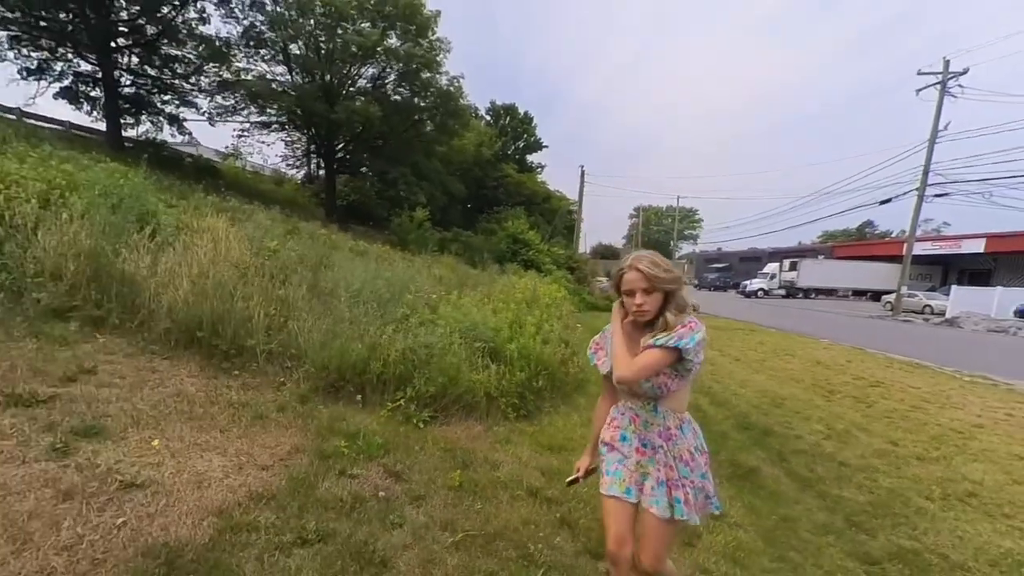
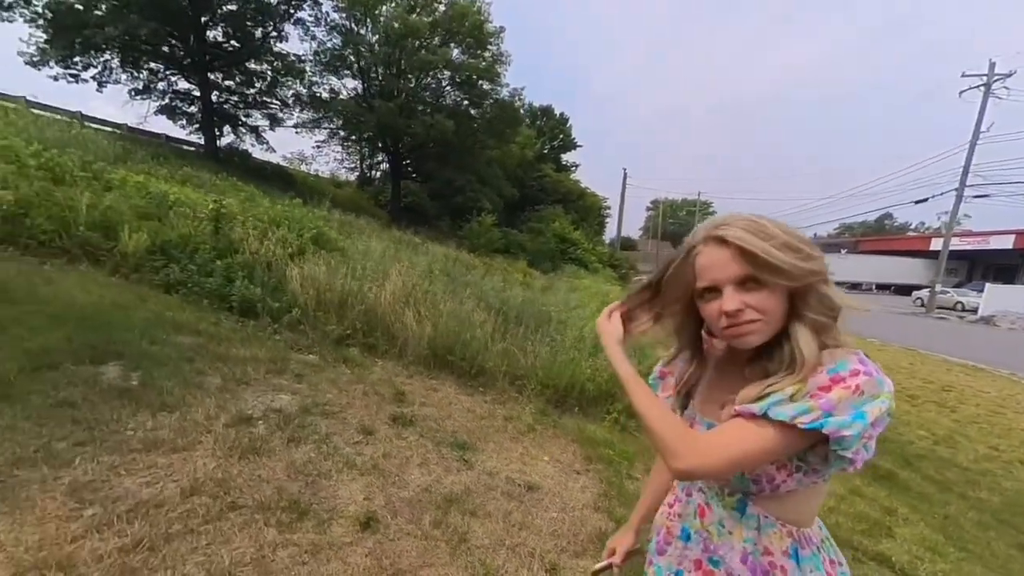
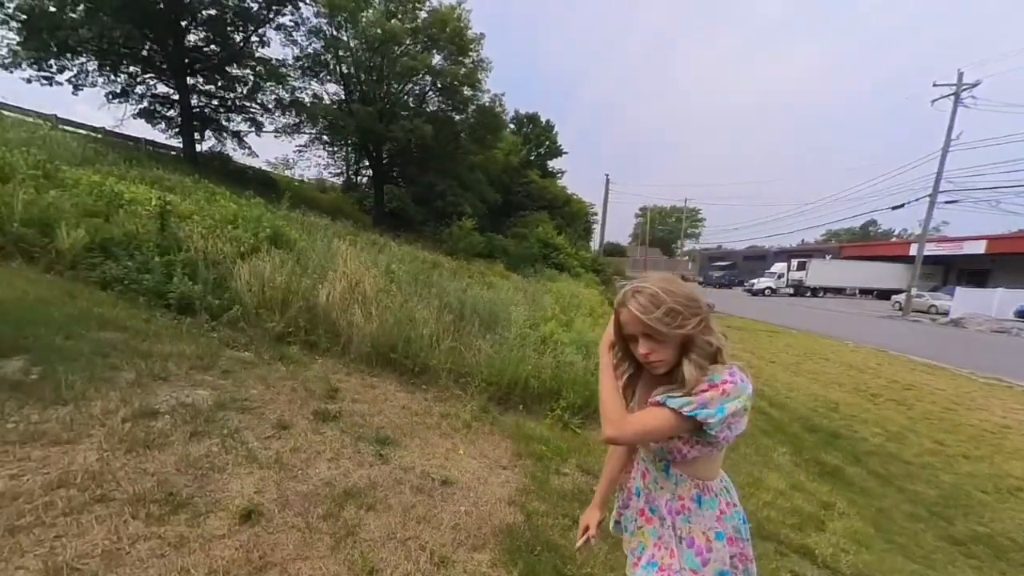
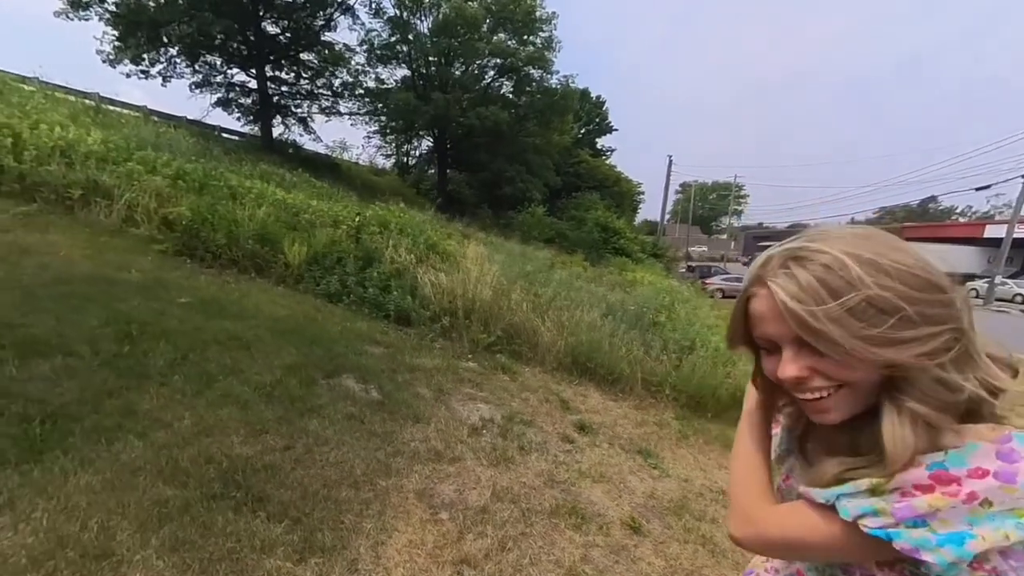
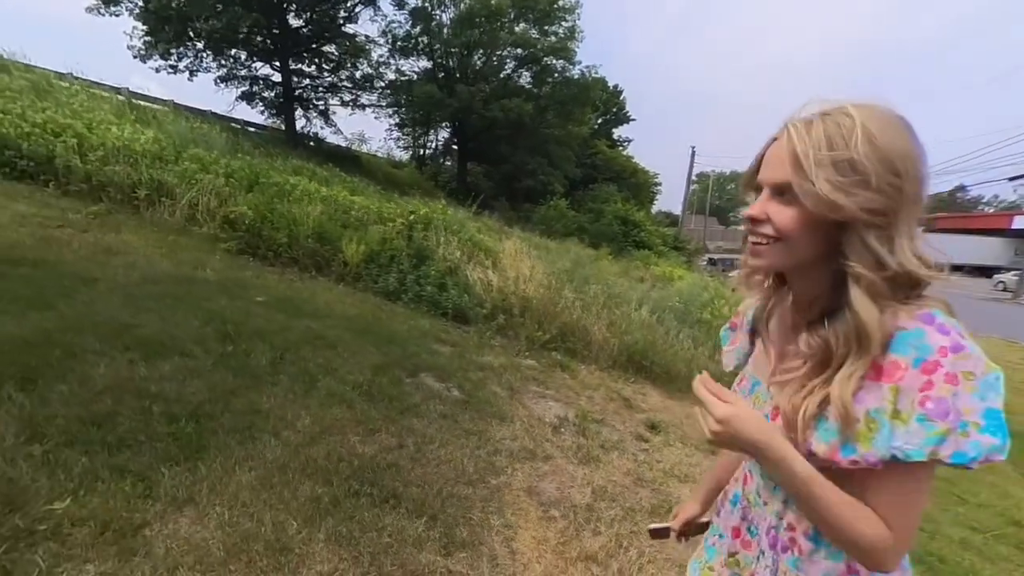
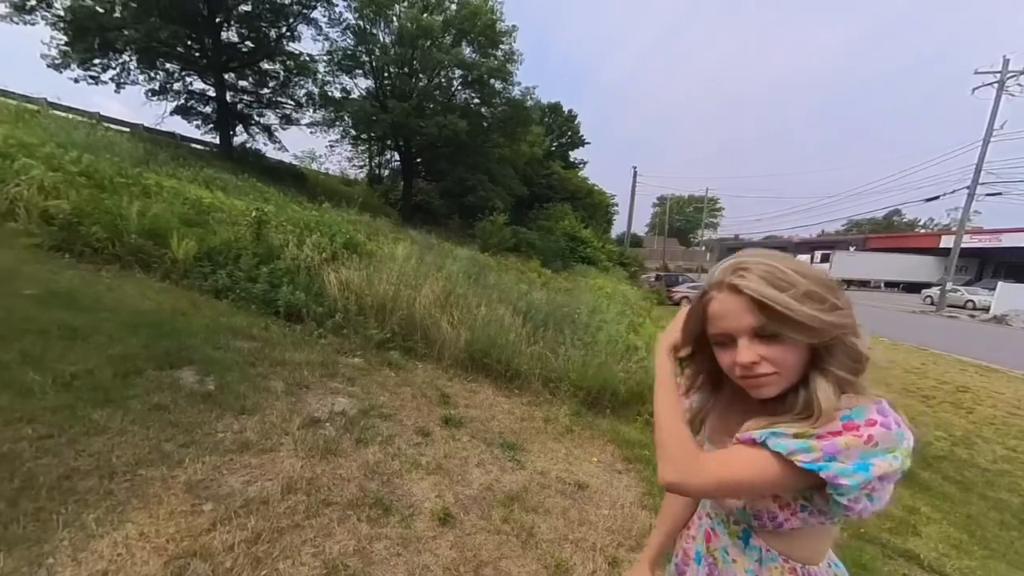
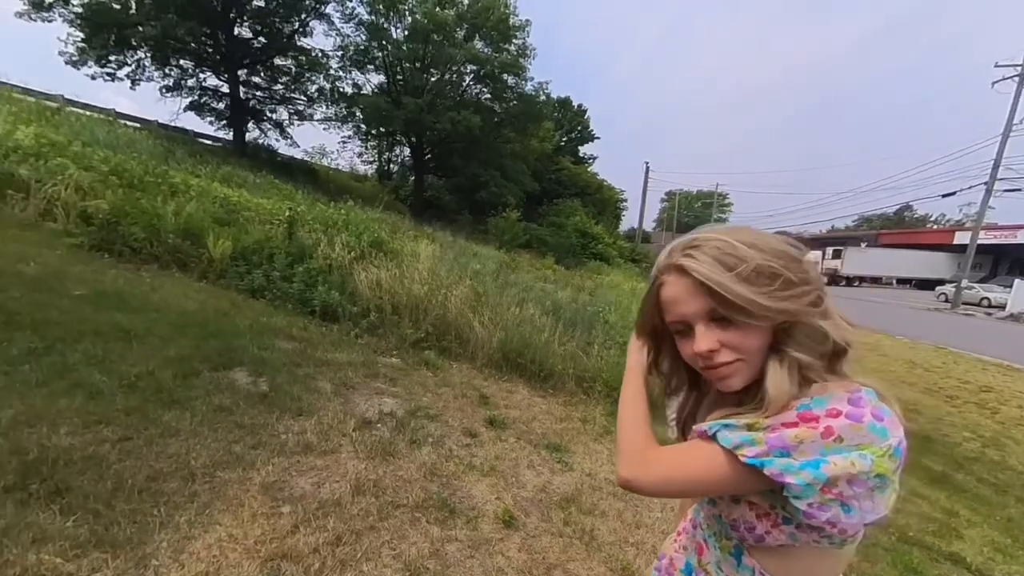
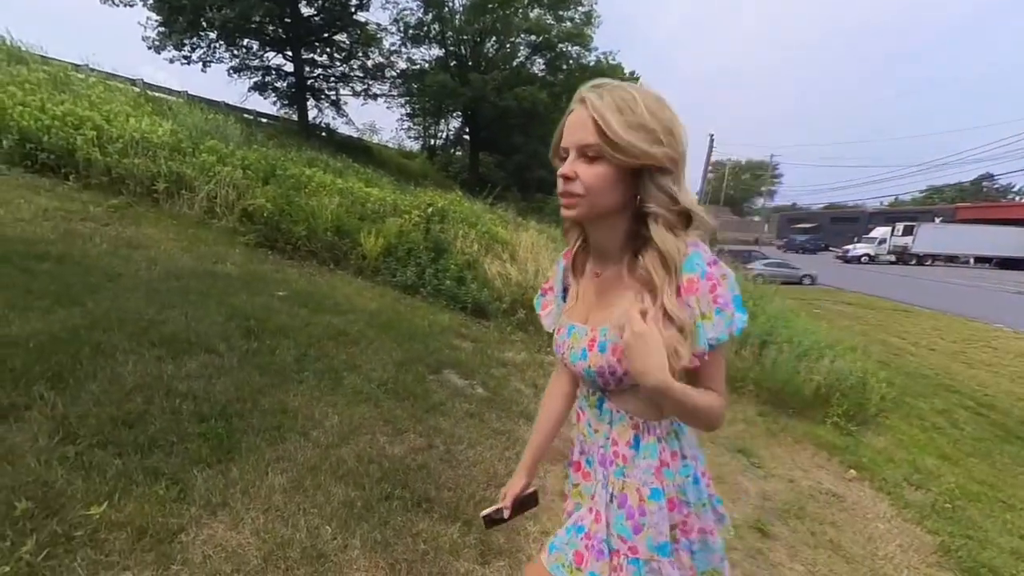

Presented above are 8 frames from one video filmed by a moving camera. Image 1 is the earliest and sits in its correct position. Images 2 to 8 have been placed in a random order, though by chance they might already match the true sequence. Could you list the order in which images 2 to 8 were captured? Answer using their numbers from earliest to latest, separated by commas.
3, 2, 6, 7, 4, 5, 8
